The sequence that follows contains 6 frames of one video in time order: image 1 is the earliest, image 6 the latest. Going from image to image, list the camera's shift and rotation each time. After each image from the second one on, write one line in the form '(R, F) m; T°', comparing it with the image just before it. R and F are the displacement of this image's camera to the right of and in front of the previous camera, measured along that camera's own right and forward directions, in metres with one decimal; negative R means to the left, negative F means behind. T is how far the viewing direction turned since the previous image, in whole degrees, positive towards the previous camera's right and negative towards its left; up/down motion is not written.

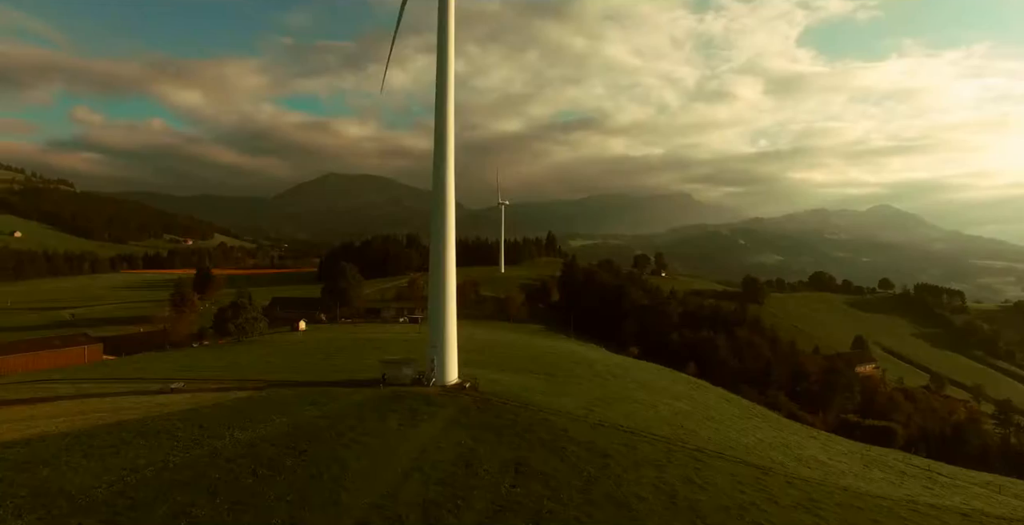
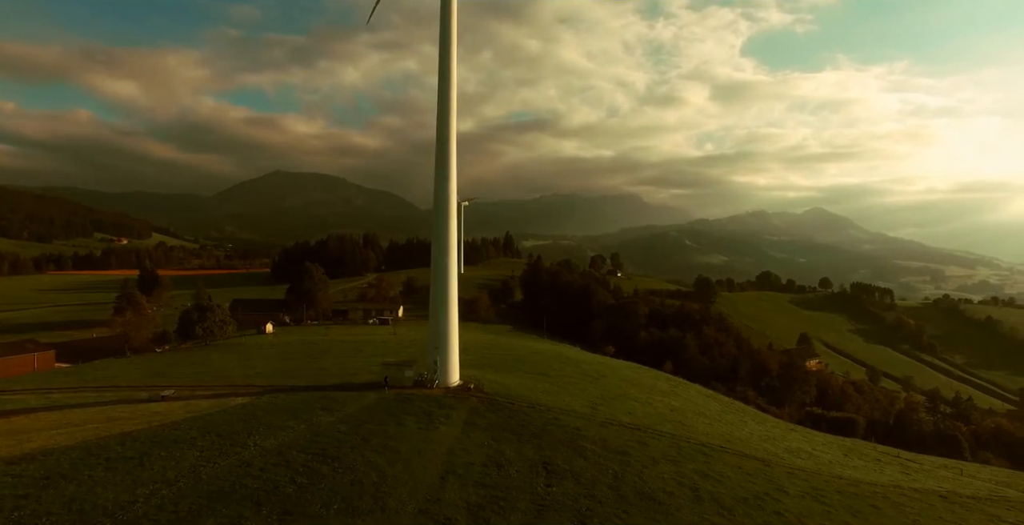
(-3.3, +0.1) m; +5°
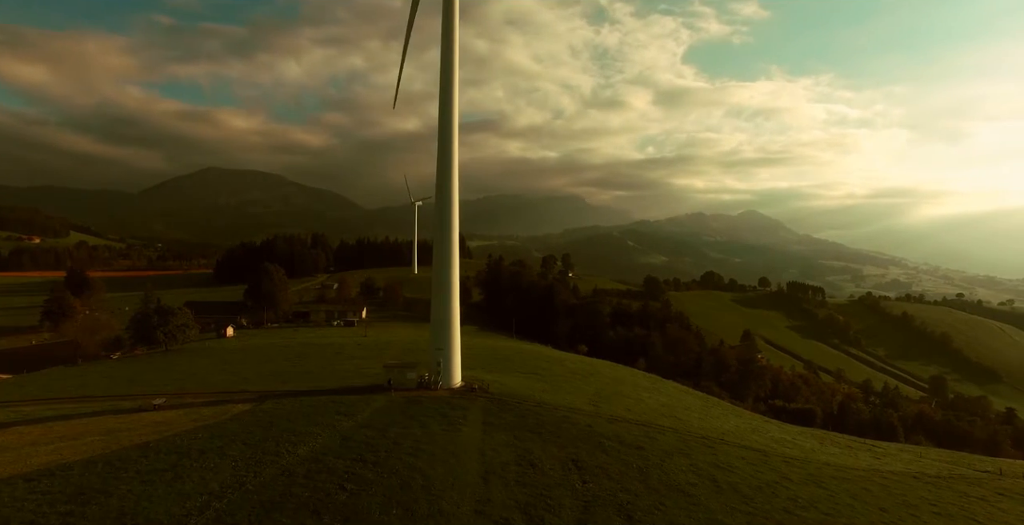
(-3.6, 0.0) m; +6°
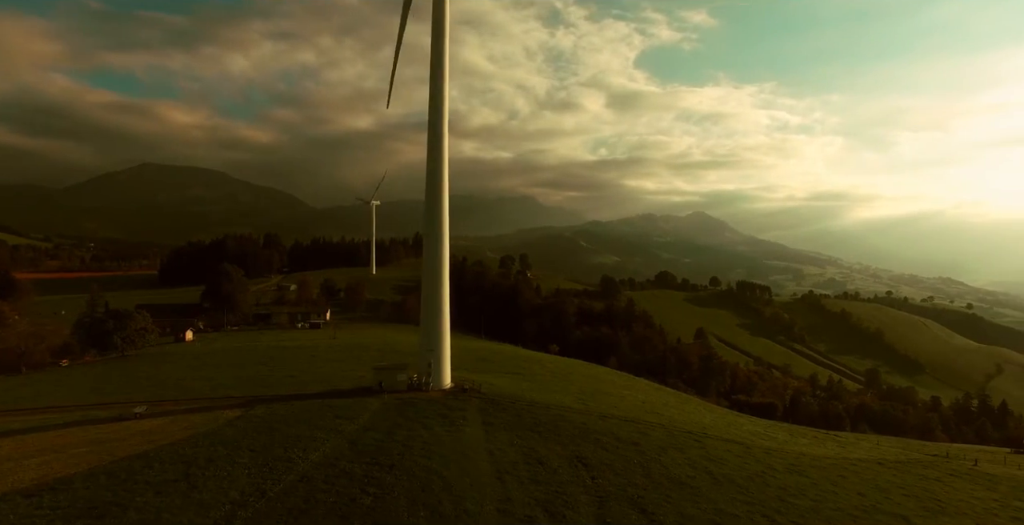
(-2.3, -0.1) m; +5°
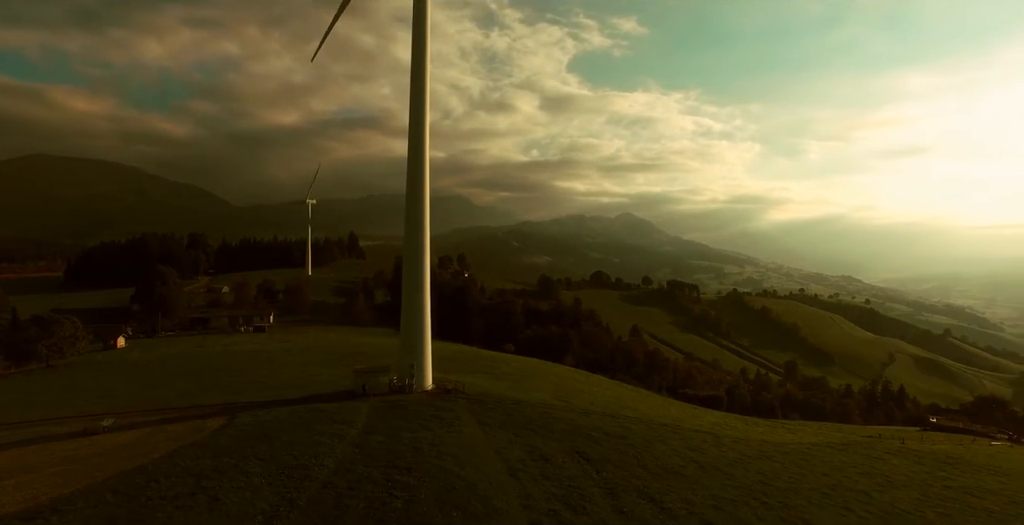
(-3.1, -0.2) m; +7°
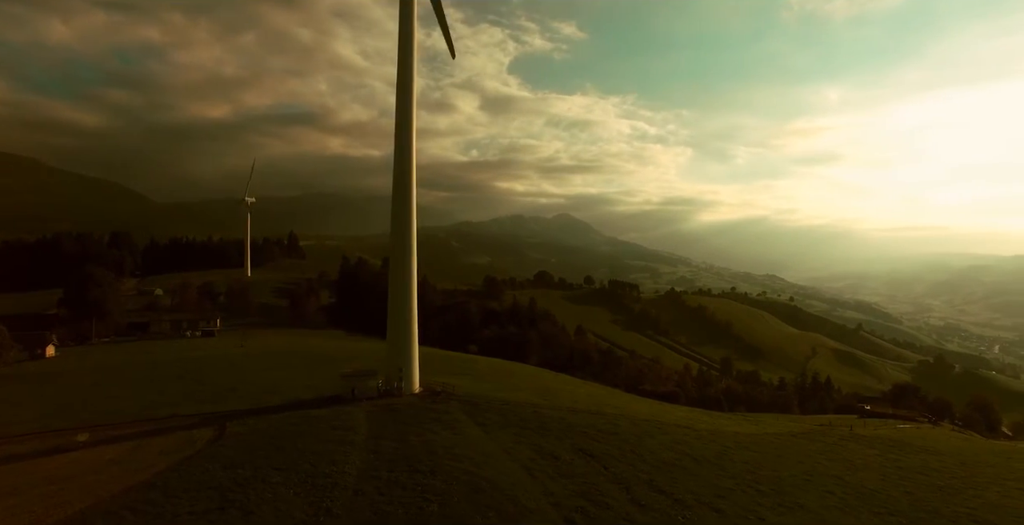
(-3.0, 0.0) m; +6°
